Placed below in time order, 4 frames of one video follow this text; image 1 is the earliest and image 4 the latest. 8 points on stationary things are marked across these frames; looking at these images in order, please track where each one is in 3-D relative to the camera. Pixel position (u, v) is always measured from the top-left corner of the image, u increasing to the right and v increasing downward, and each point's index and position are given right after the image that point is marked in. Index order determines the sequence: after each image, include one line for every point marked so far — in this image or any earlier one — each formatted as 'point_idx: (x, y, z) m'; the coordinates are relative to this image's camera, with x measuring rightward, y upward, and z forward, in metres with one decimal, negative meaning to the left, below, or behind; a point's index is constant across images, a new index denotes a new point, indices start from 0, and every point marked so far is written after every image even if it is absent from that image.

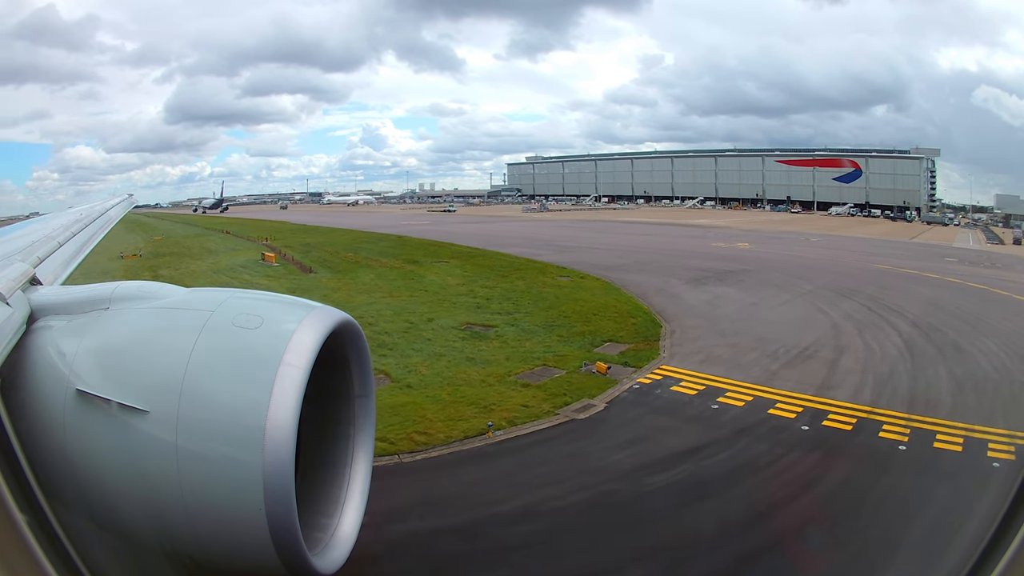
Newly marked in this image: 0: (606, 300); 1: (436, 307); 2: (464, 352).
0: (+2.6, -0.4, +18.1) m
1: (-2.3, -0.5, +18.6) m
2: (-1.3, -1.5, +14.1) m
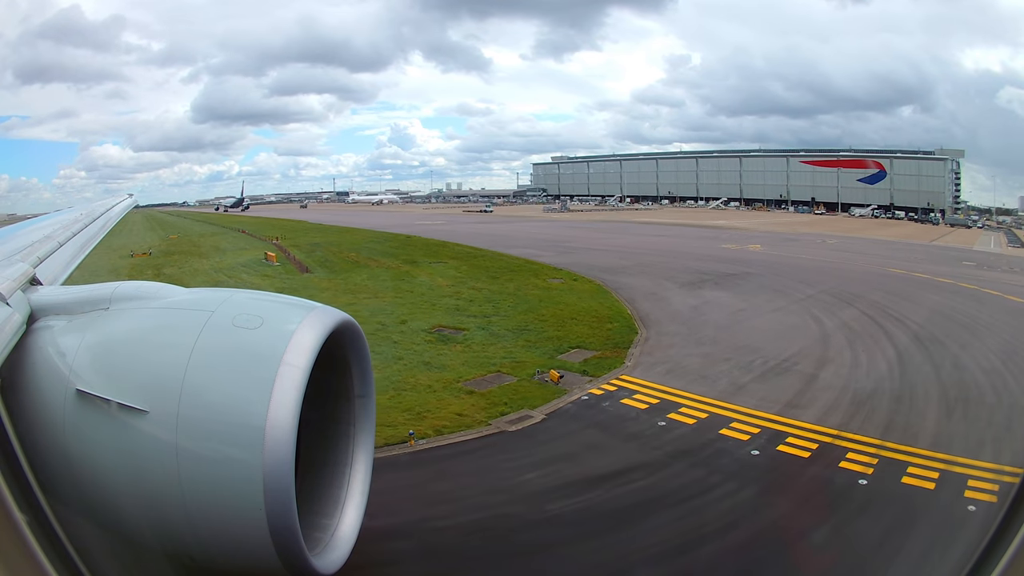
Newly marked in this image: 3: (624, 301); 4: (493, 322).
0: (+2.1, -0.5, +17.5) m
1: (-2.8, -0.6, +18.1) m
2: (-1.9, -1.5, +13.6) m
3: (+3.3, -0.4, +18.1) m
4: (-0.6, -0.9, +16.1) m
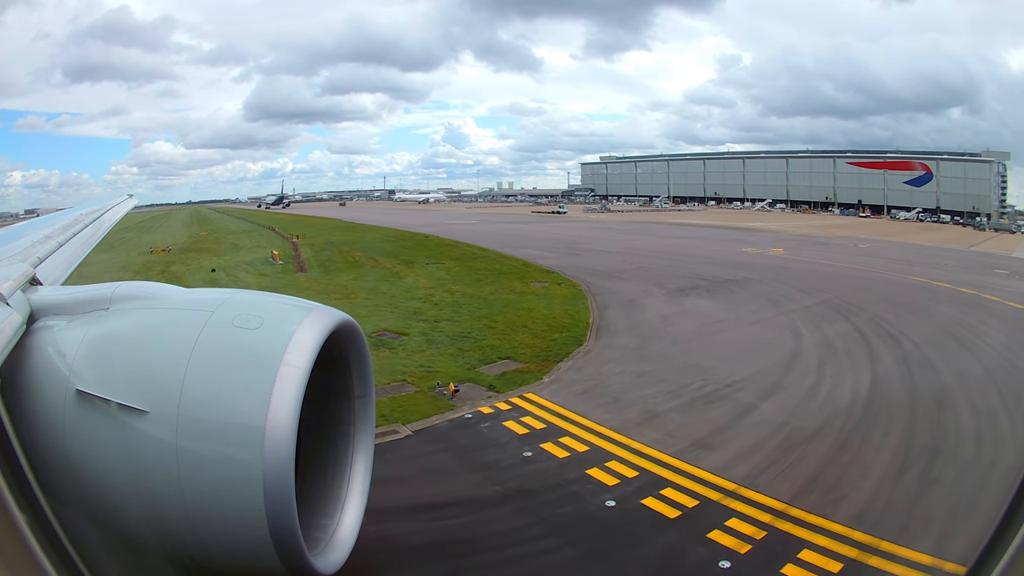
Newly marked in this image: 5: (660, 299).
0: (+1.1, -0.7, +16.4) m
1: (-3.8, -0.7, +17.2) m
2: (-3.0, -1.7, +12.6) m
3: (+2.3, -0.6, +16.9) m
4: (-1.7, -1.0, +15.1) m
5: (+4.6, -0.3, +19.0) m
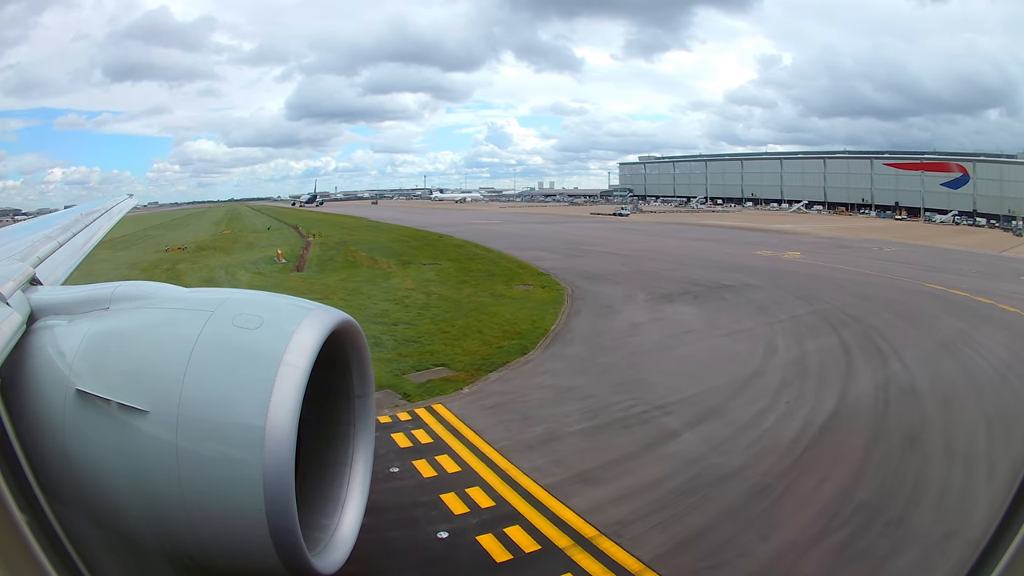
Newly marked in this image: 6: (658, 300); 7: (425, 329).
0: (+0.3, -0.8, +15.7) m
1: (-4.6, -0.9, +16.7) m
2: (-4.0, -1.8, +12.1) m
3: (+1.5, -0.7, +16.2) m
4: (-2.6, -1.1, +14.5) m
5: (+3.8, -0.5, +18.2) m
6: (+4.6, -0.3, +19.9) m
7: (-1.9, -1.1, +14.8) m
